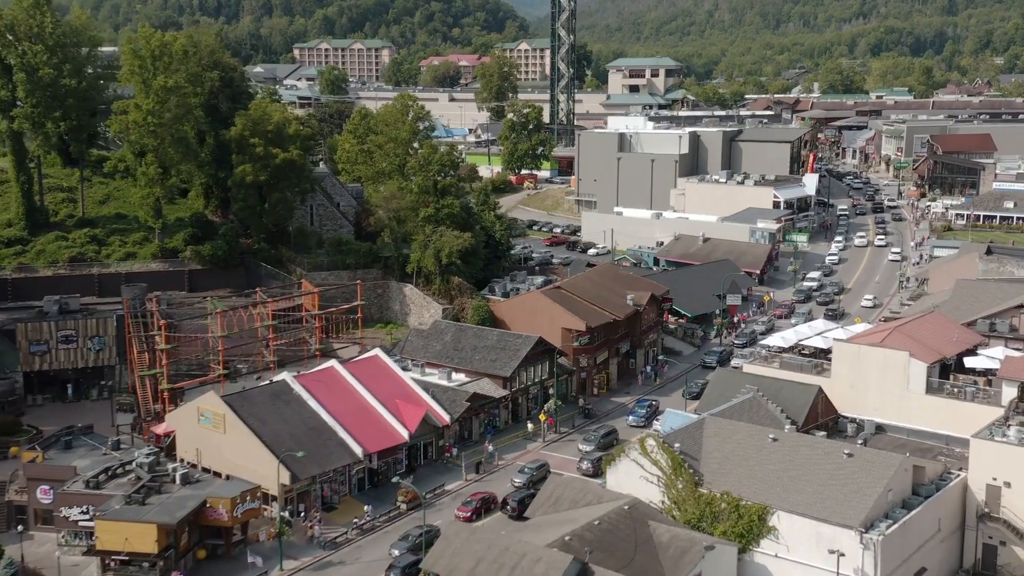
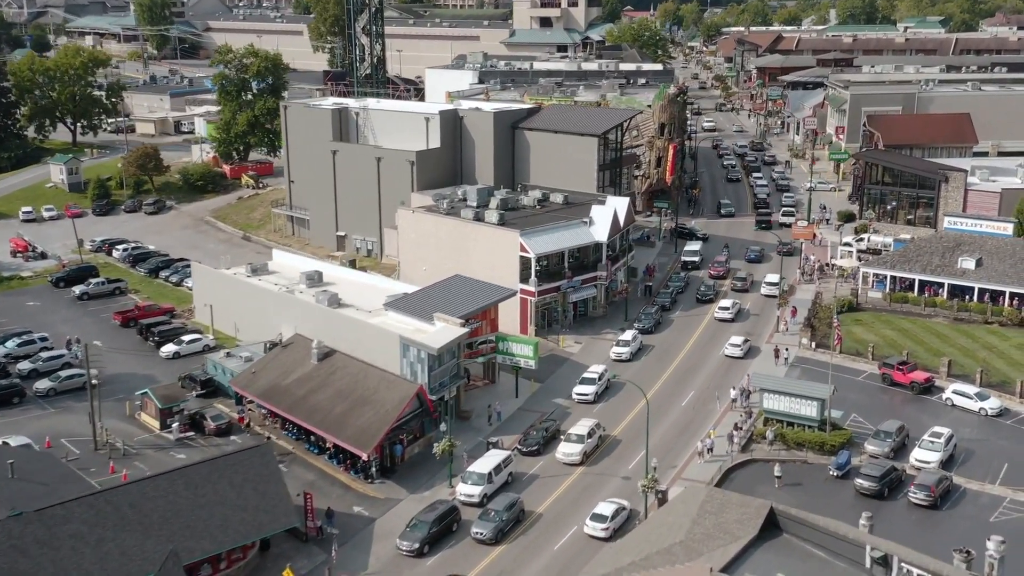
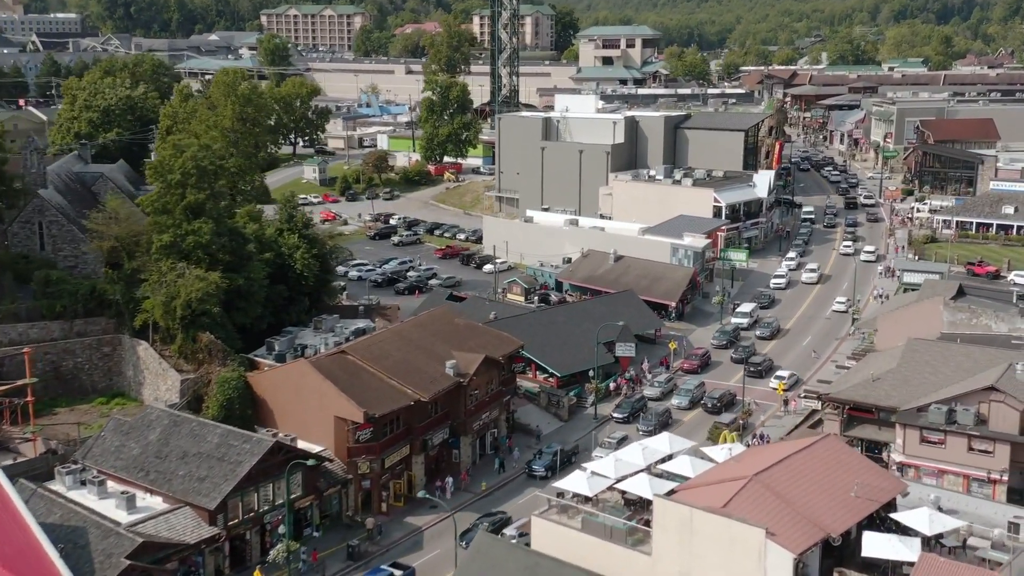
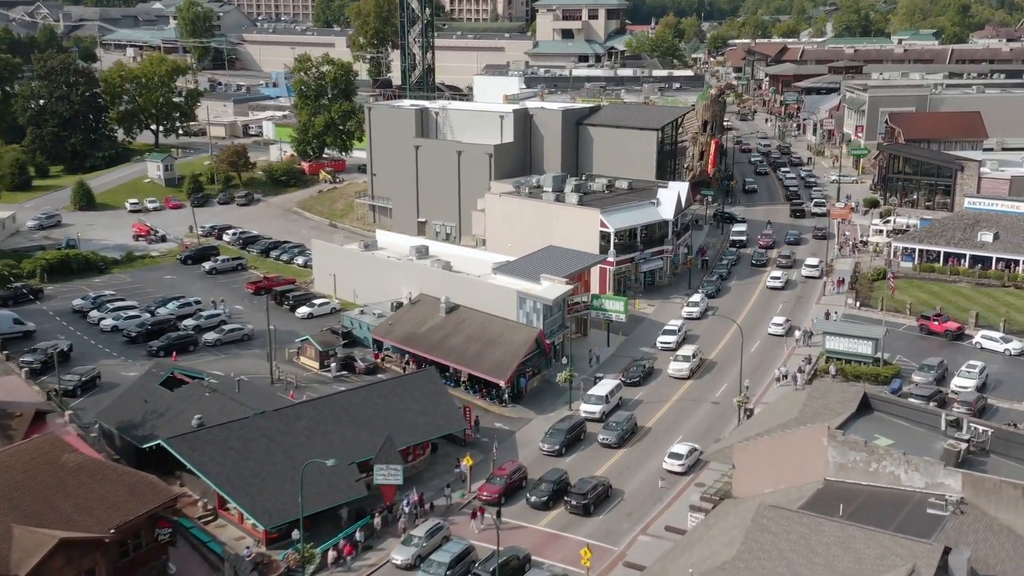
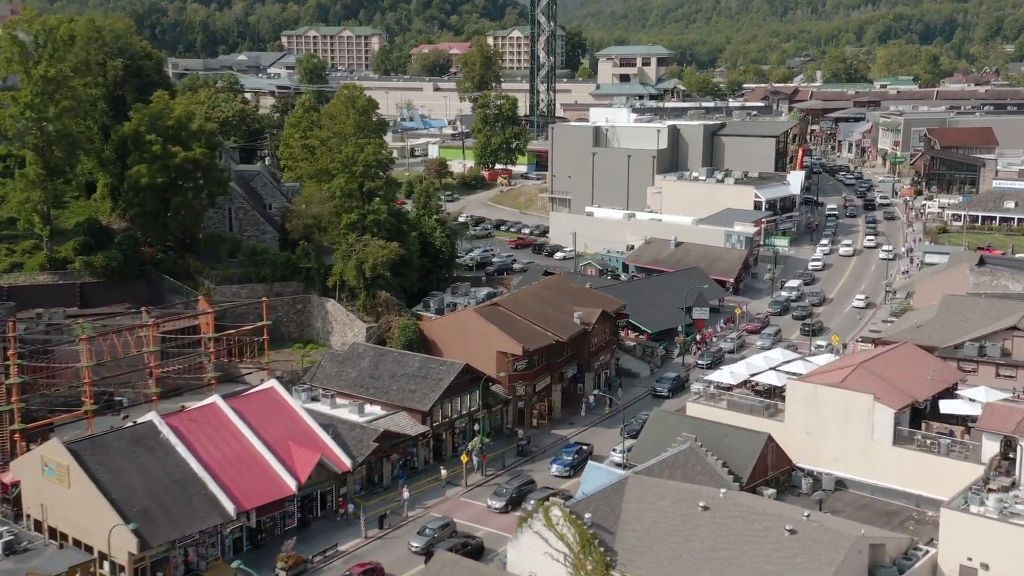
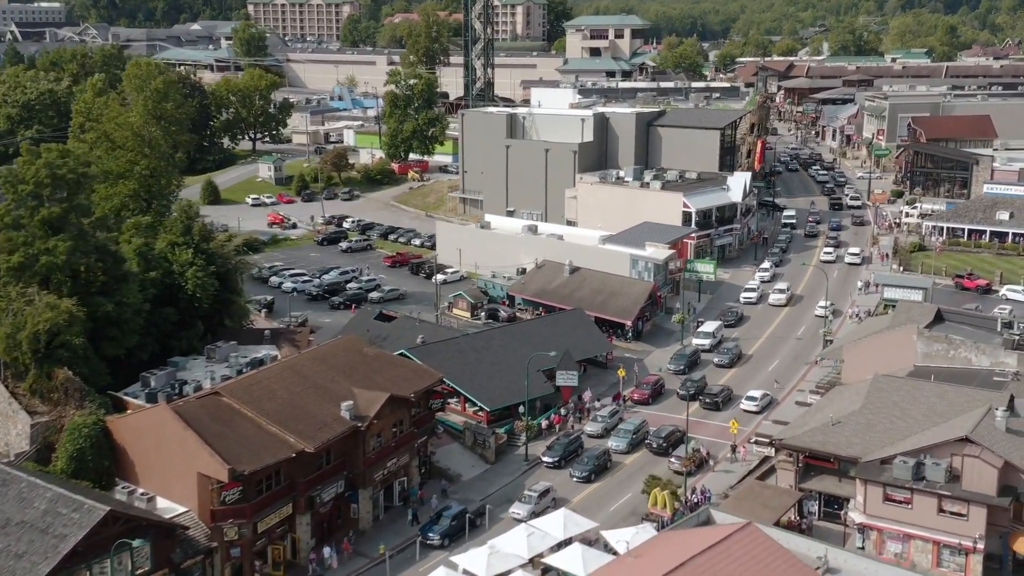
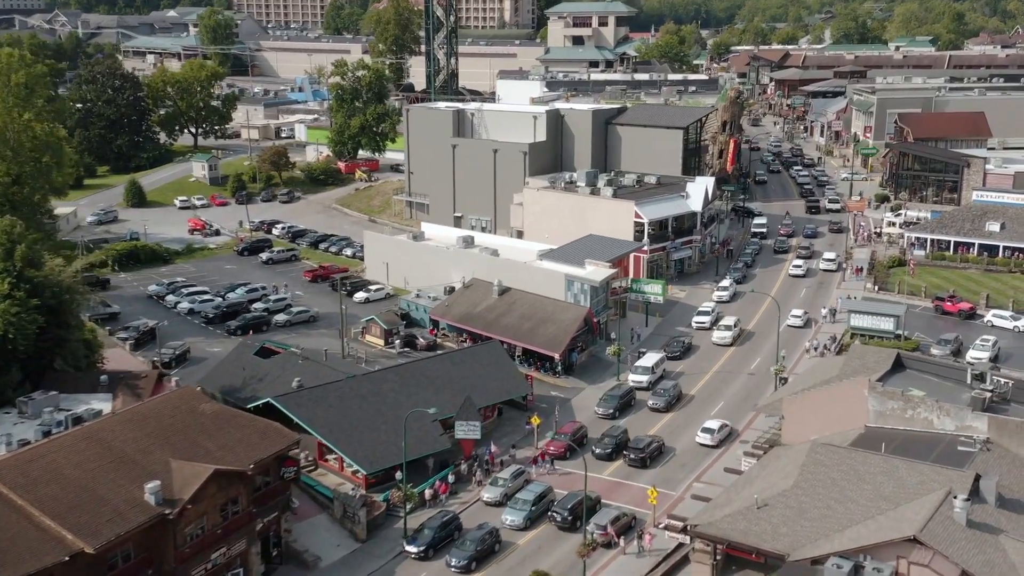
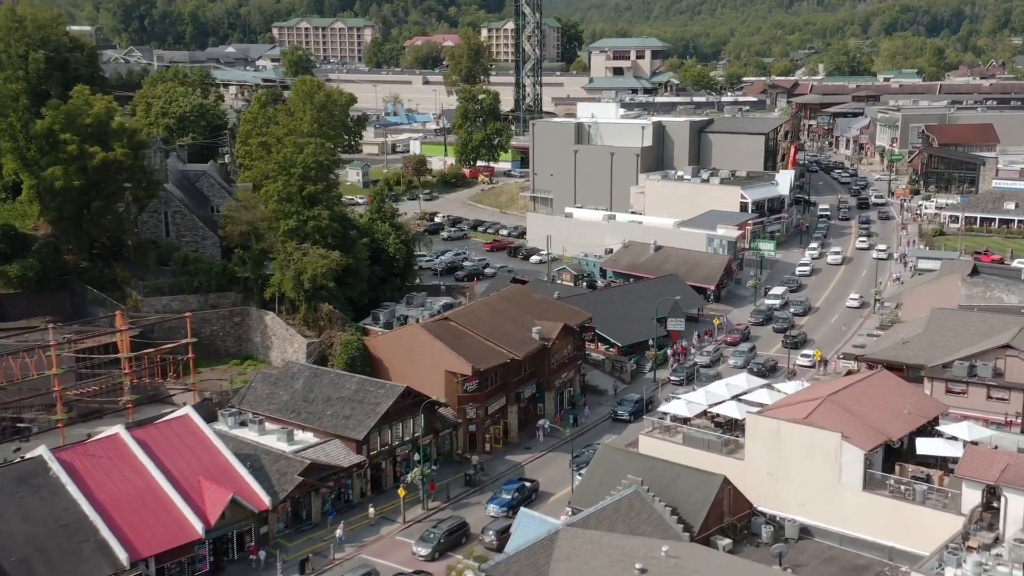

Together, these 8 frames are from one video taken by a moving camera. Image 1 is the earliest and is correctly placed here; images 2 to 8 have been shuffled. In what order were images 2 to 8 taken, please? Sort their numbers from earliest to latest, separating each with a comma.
5, 8, 3, 6, 7, 4, 2
